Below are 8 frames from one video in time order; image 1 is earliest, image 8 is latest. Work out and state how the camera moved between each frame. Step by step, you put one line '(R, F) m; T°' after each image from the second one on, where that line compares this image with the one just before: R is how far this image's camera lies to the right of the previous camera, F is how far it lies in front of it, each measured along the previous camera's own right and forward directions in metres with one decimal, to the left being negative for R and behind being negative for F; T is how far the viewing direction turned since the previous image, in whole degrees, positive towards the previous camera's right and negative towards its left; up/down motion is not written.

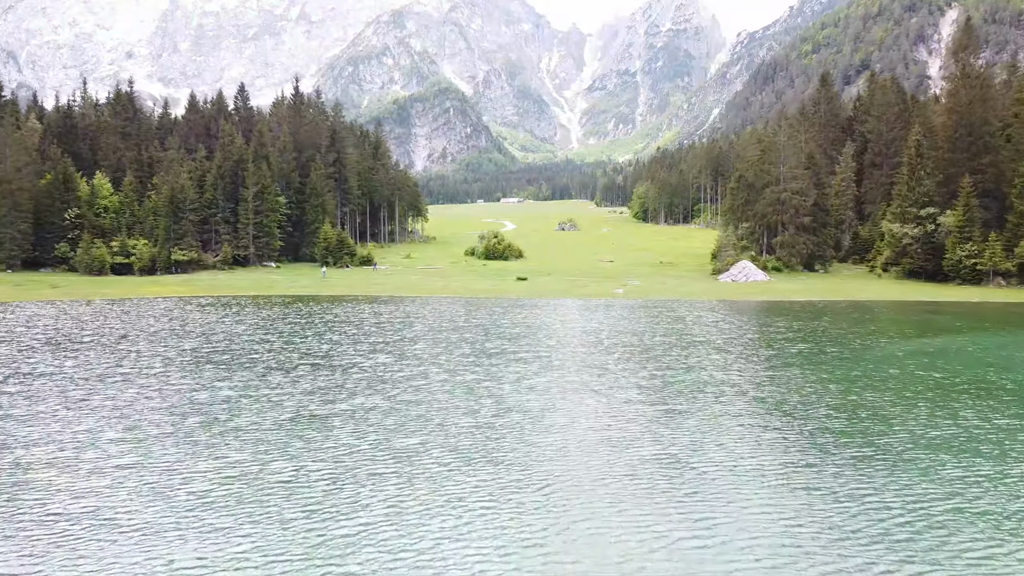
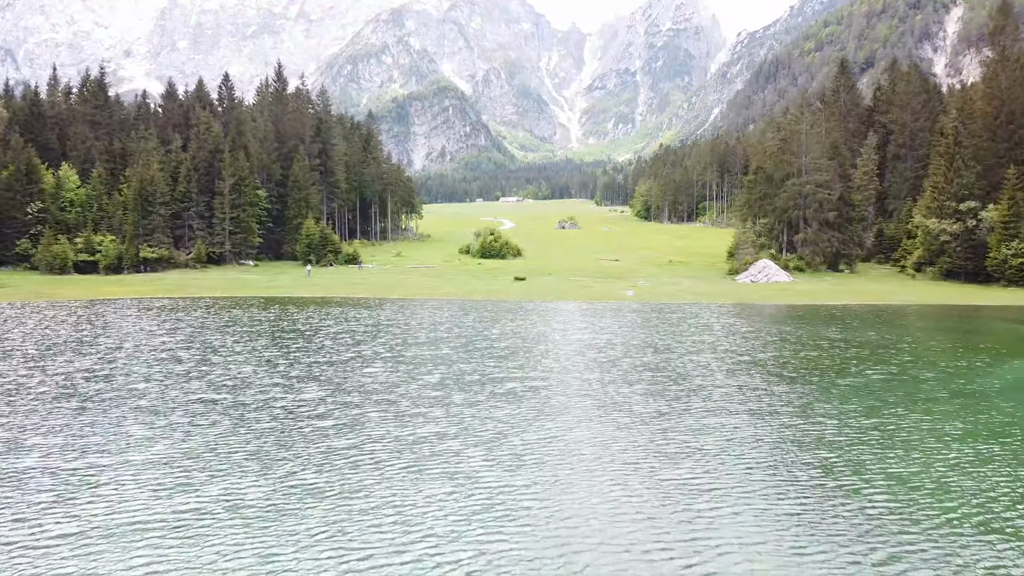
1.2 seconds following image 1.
(+0.3, +7.9) m; 0°
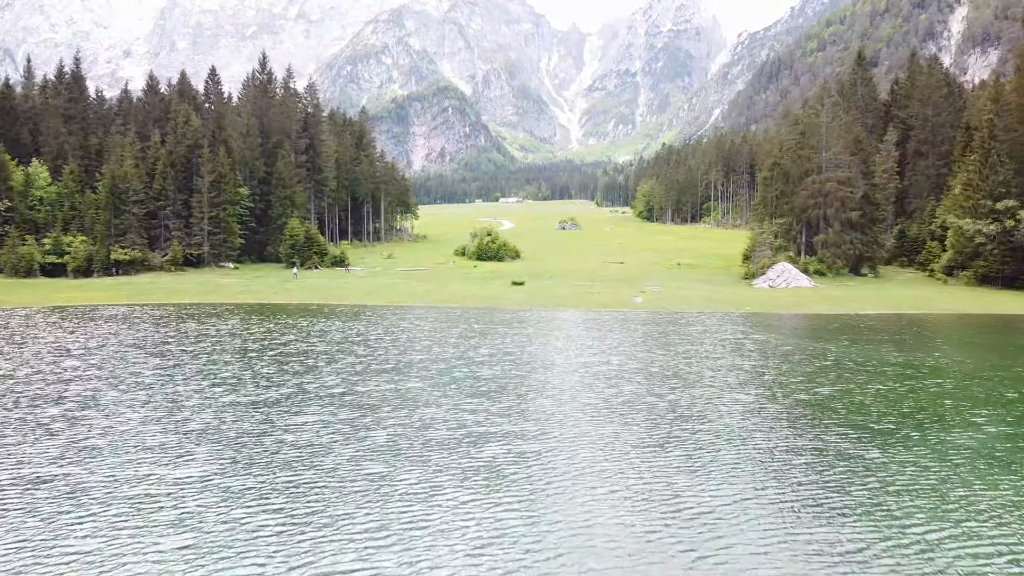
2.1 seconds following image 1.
(+0.3, +6.2) m; 0°
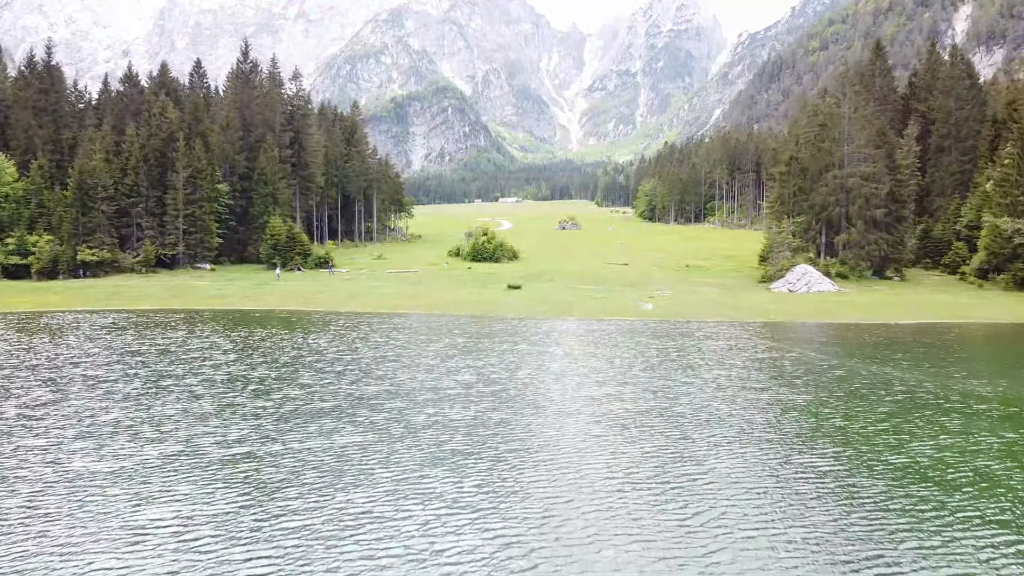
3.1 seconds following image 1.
(+0.3, +6.0) m; 0°
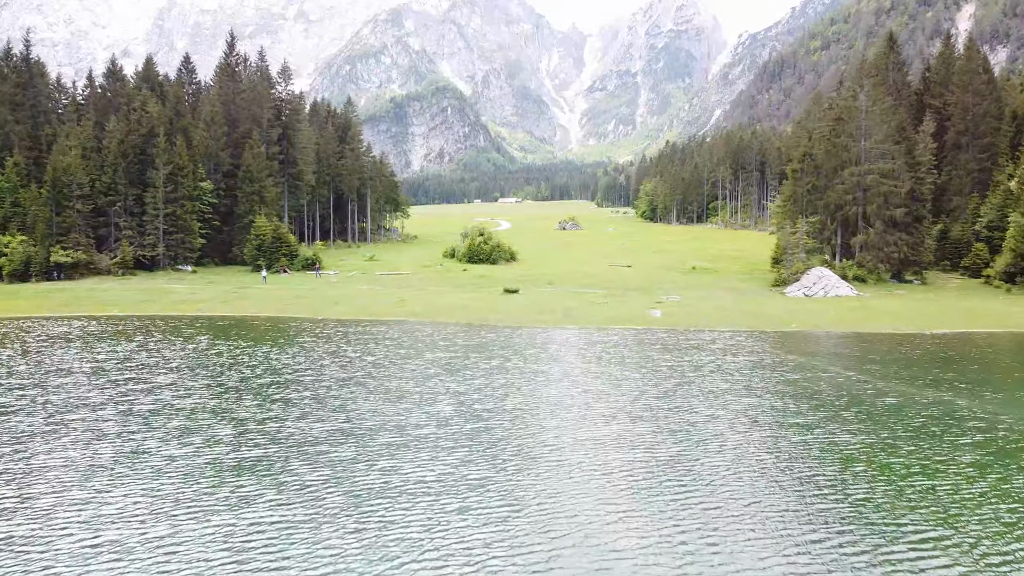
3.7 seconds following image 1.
(+0.2, +4.2) m; 0°
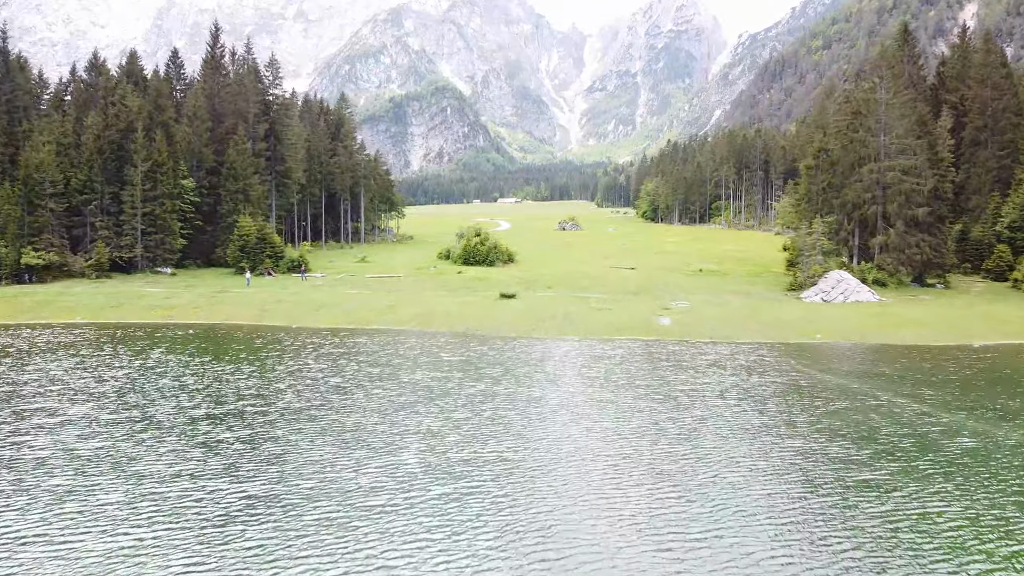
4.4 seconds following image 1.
(+0.2, +4.2) m; 0°
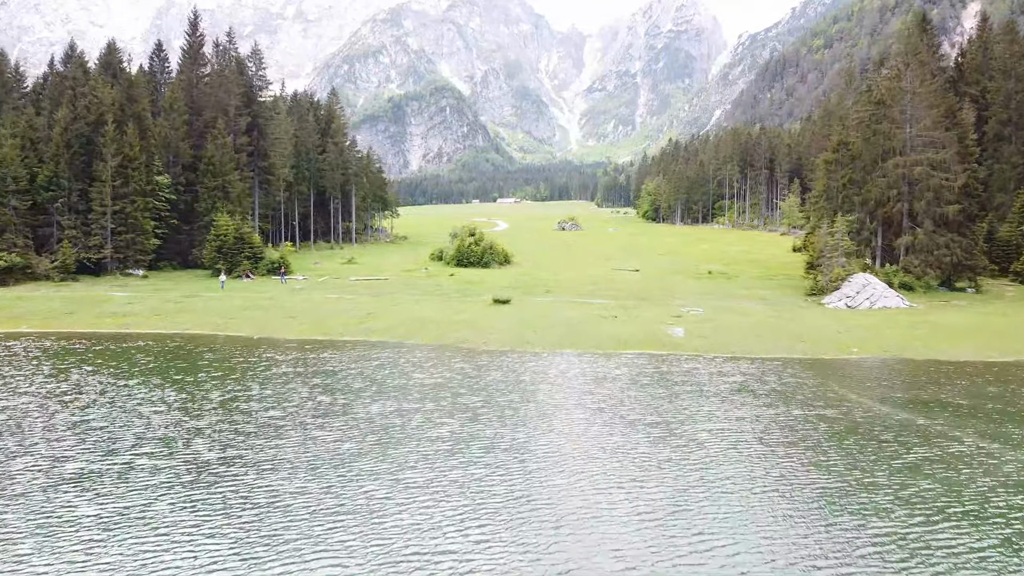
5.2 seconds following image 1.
(+0.3, +5.0) m; 0°
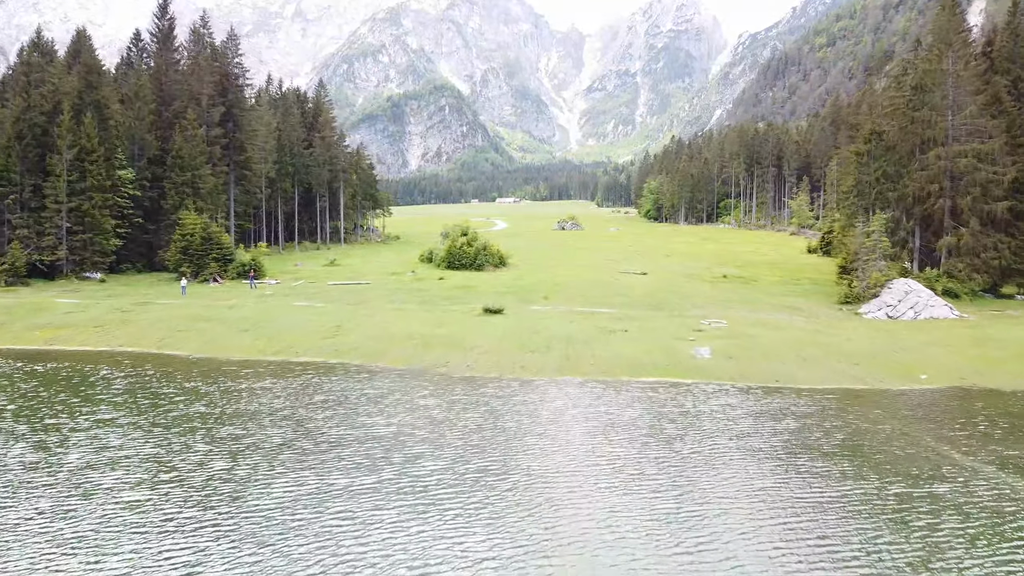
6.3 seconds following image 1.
(+0.4, +6.5) m; 0°
